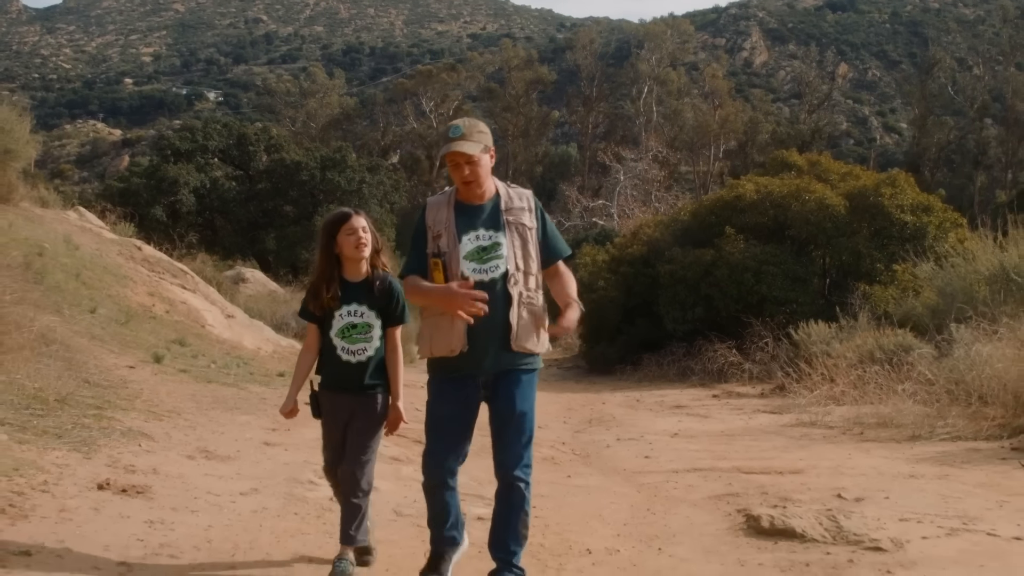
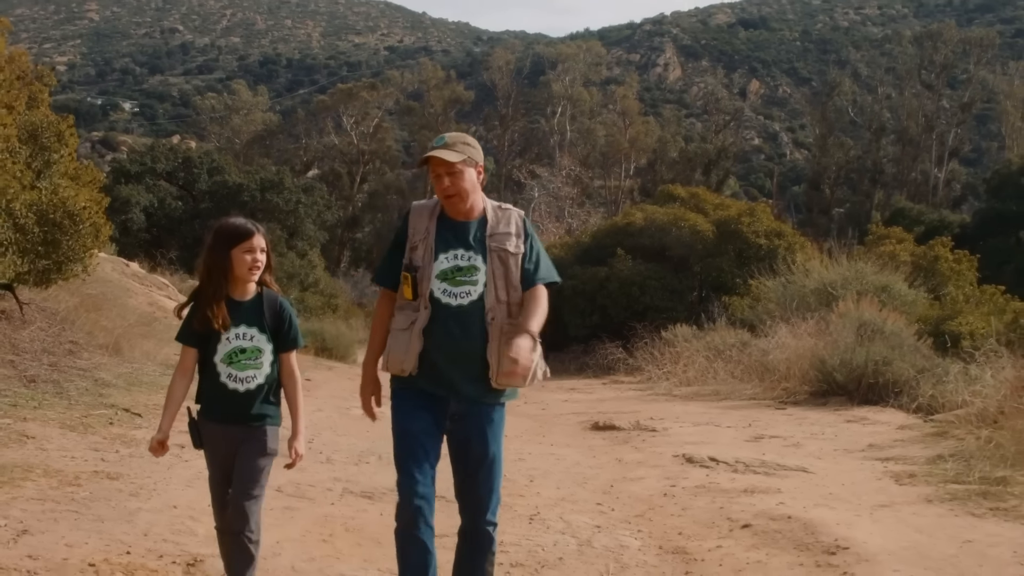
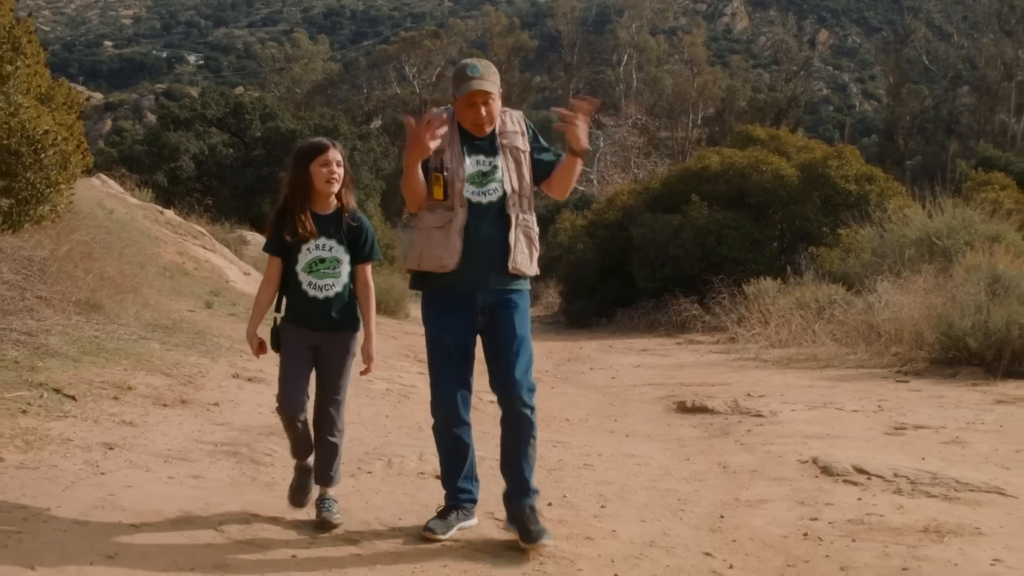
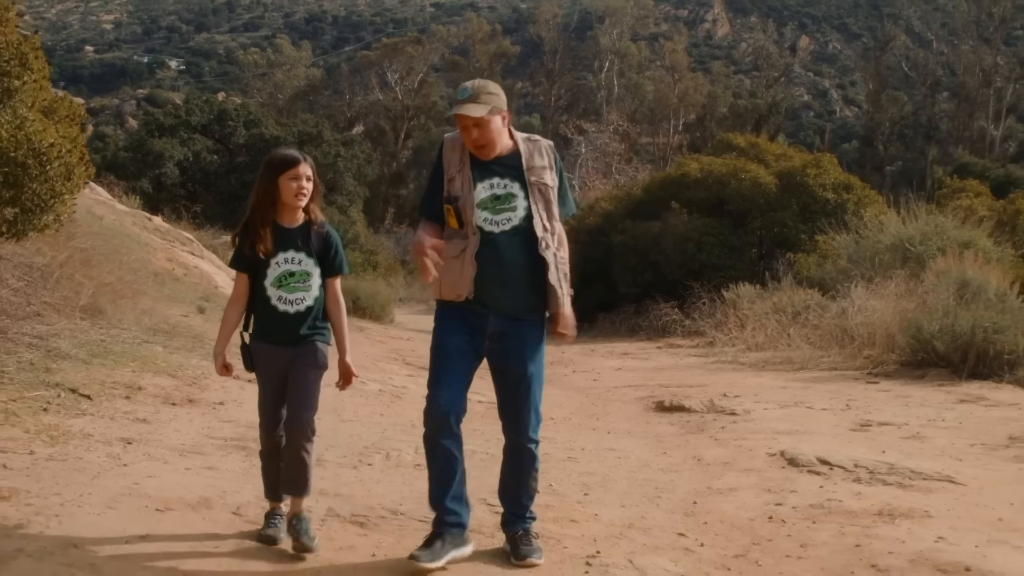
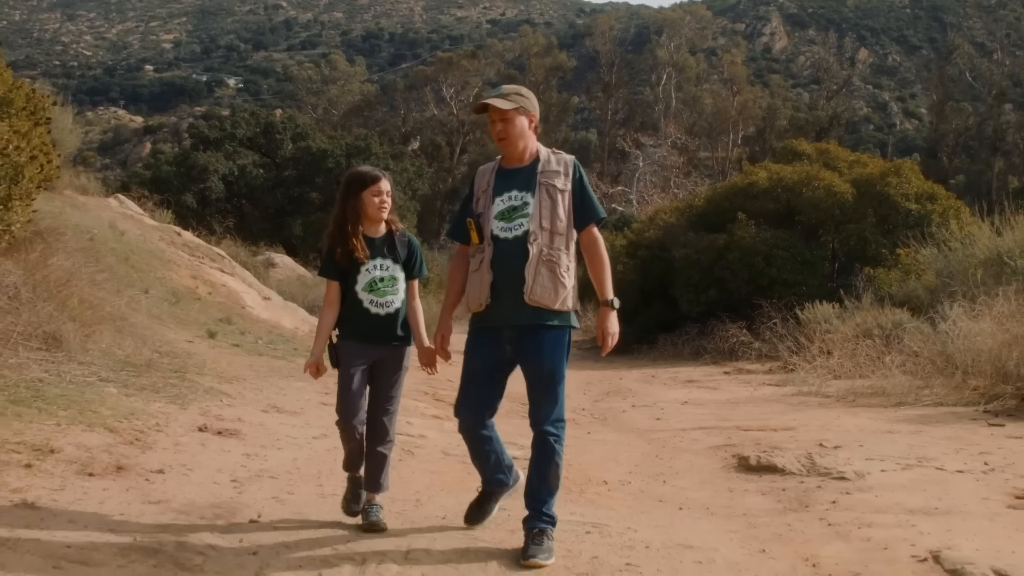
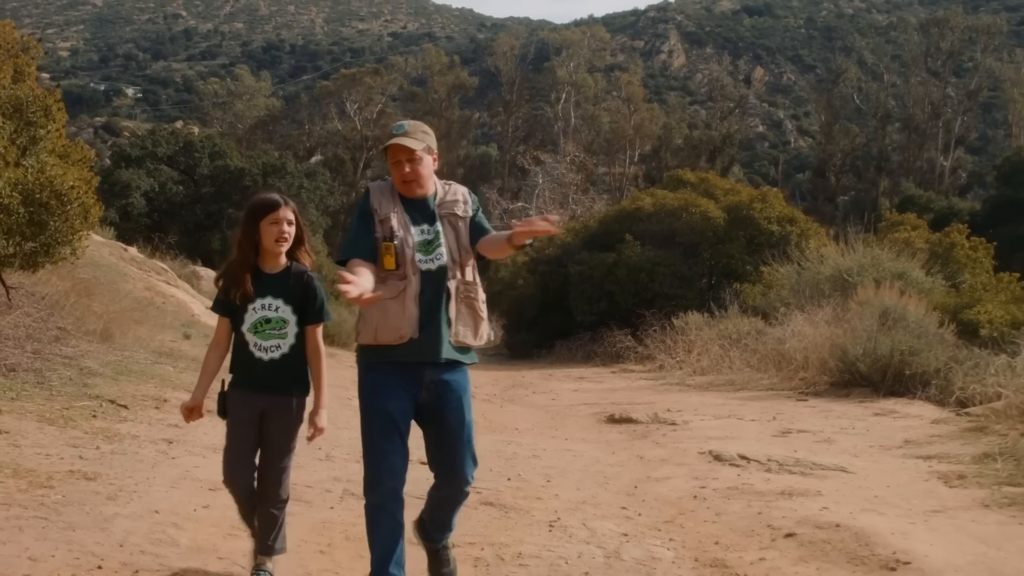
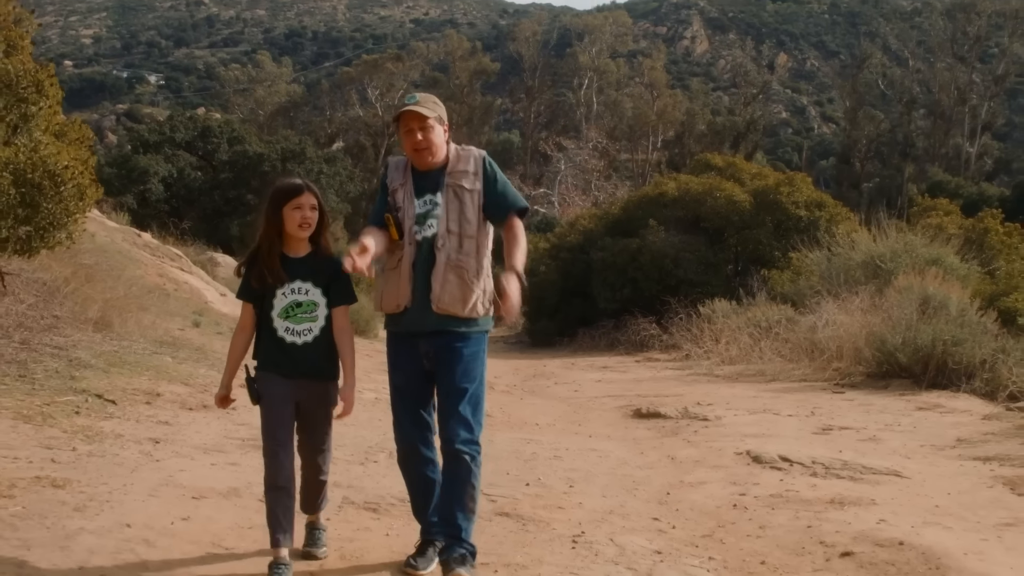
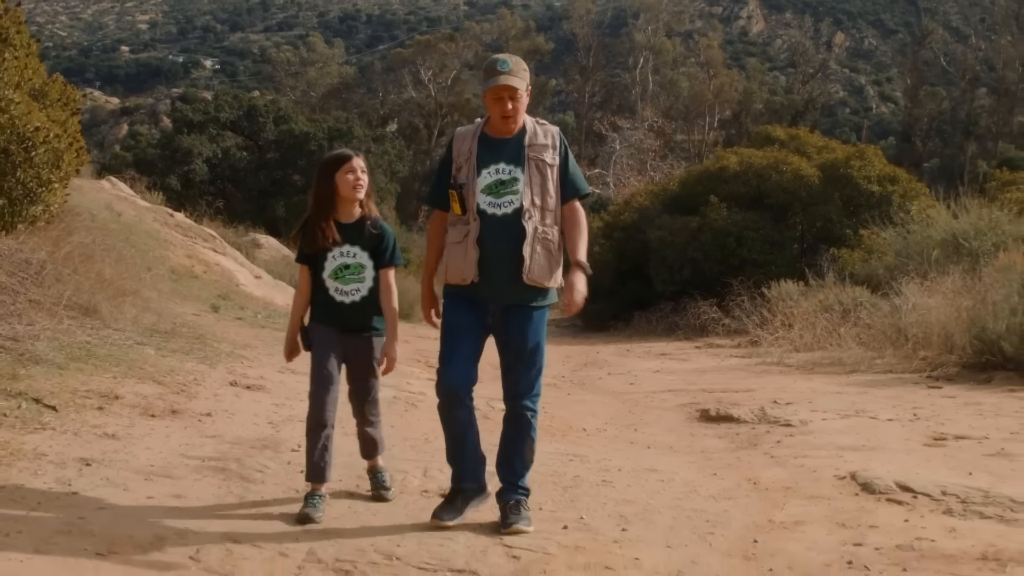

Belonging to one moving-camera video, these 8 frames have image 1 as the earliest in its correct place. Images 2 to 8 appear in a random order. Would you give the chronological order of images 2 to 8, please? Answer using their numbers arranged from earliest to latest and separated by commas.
5, 8, 3, 4, 7, 6, 2
